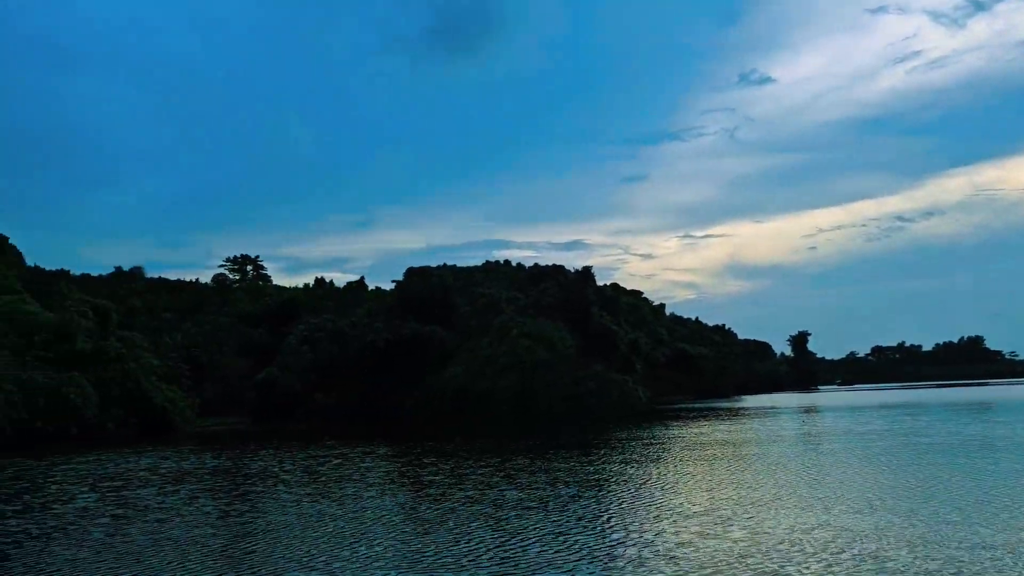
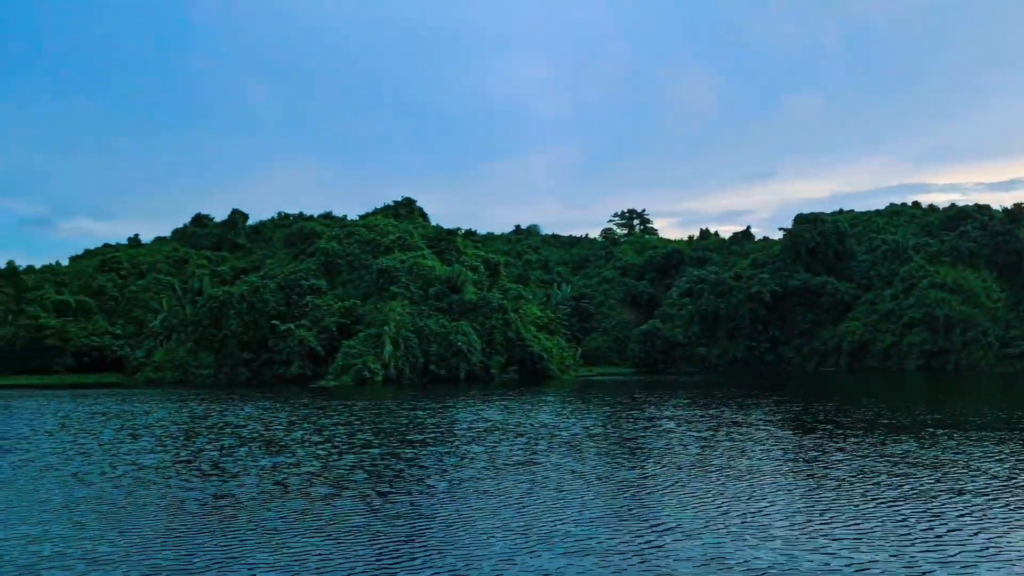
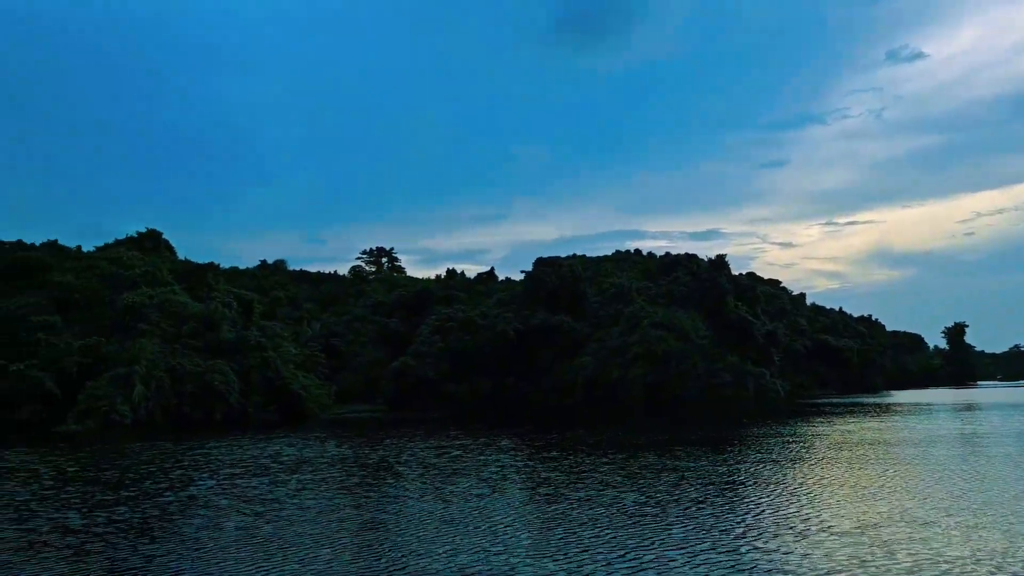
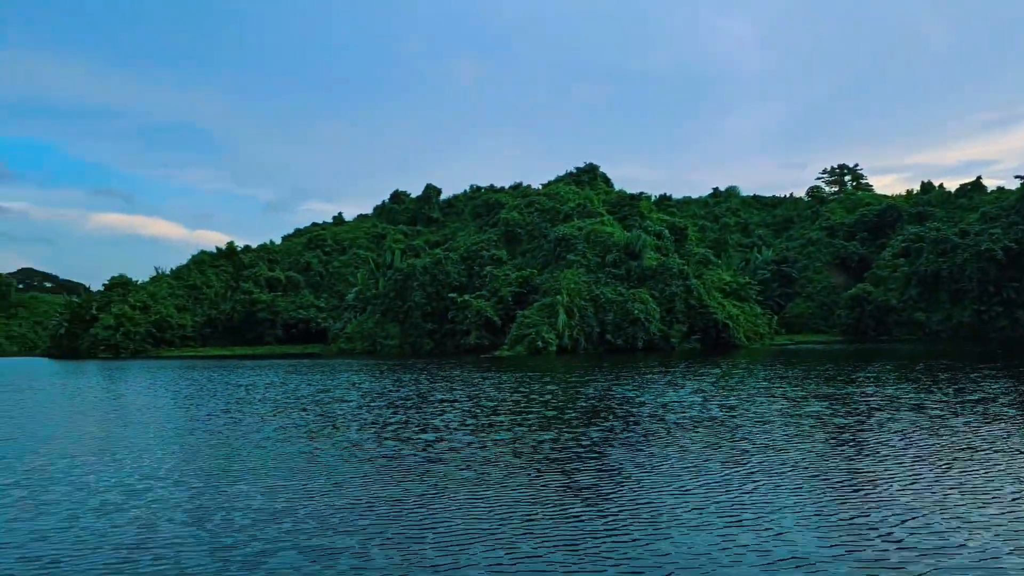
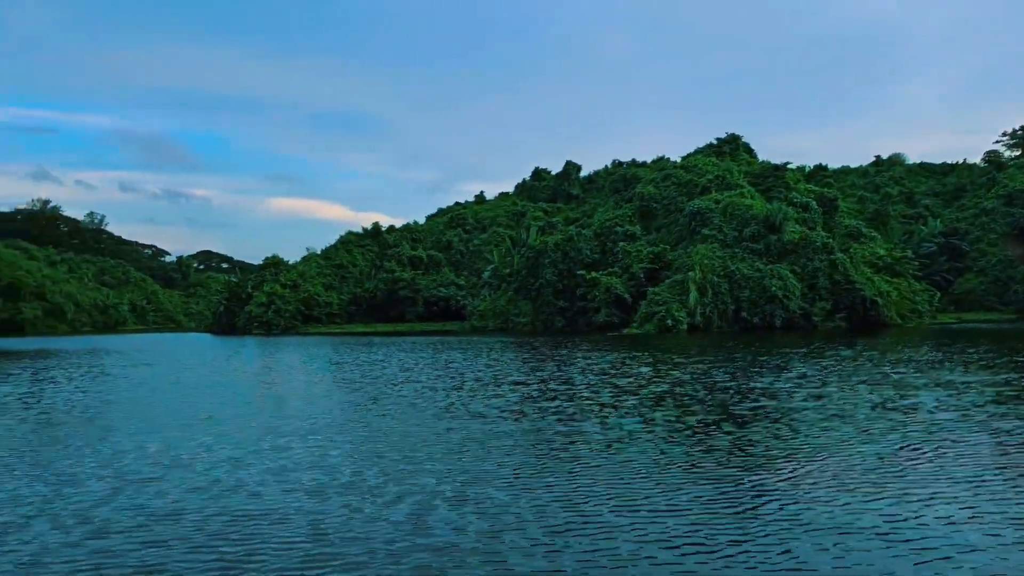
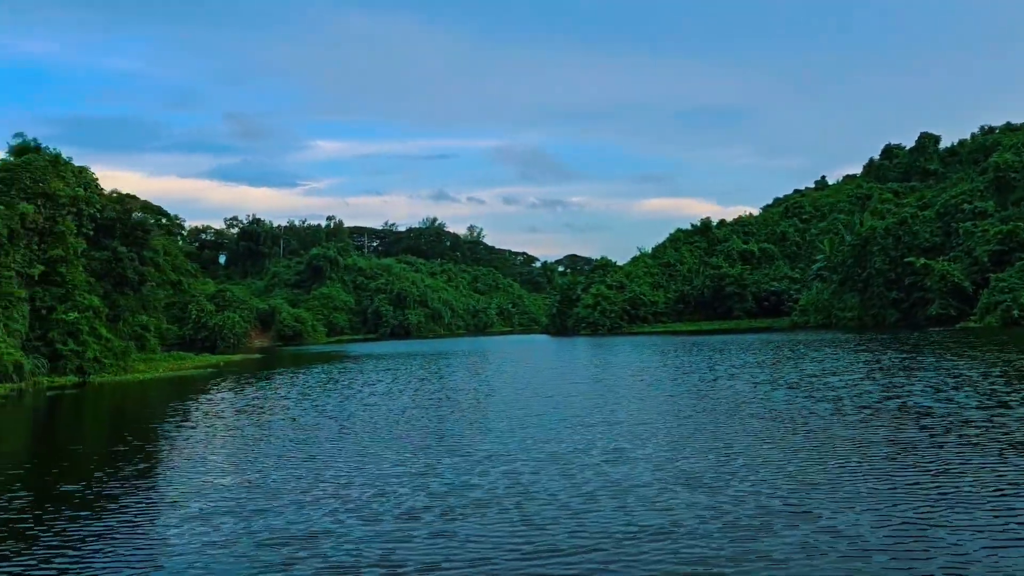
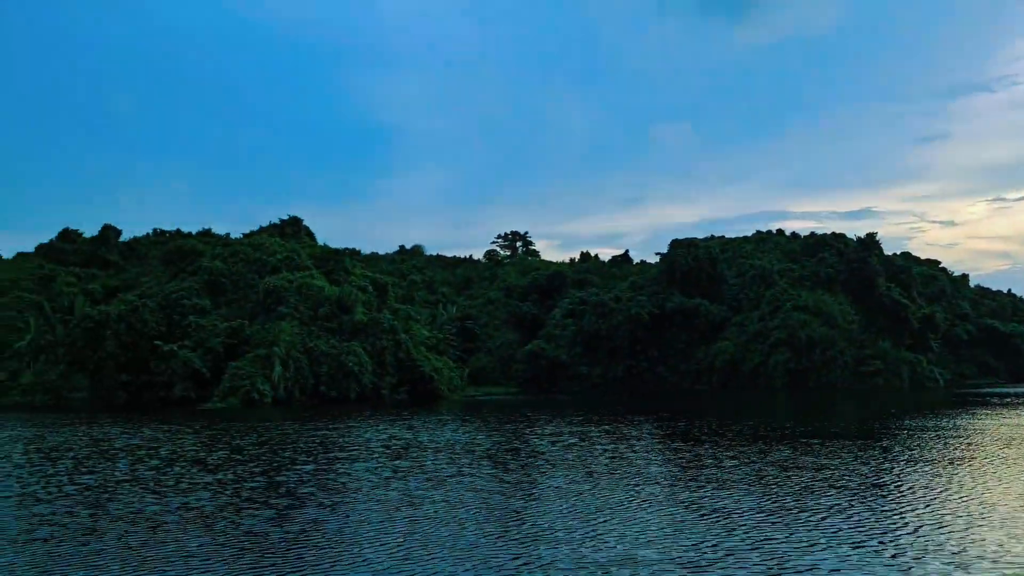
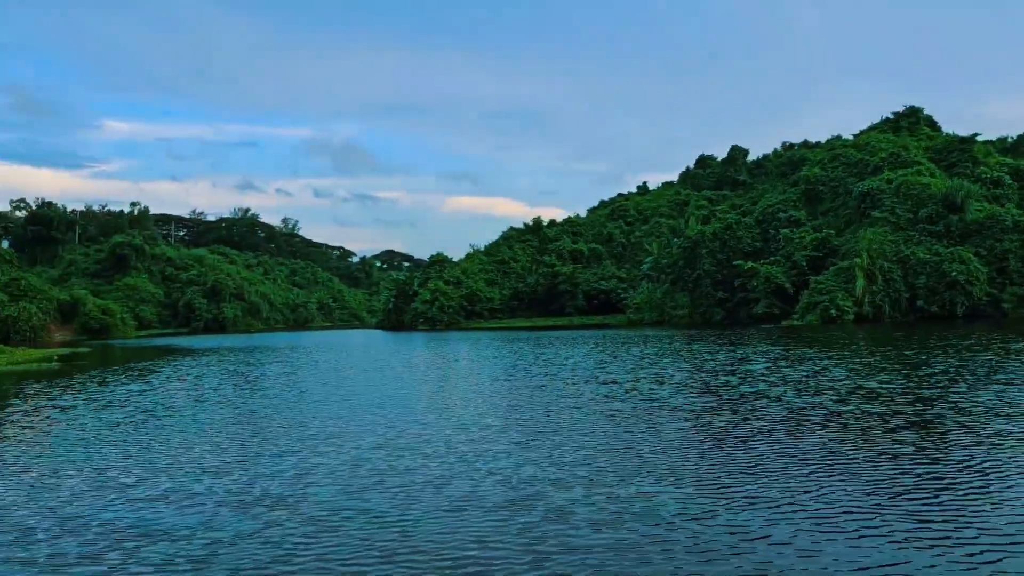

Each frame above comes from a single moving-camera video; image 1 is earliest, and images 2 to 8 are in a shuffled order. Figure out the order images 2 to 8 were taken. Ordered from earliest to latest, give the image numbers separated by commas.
3, 7, 2, 4, 5, 8, 6
